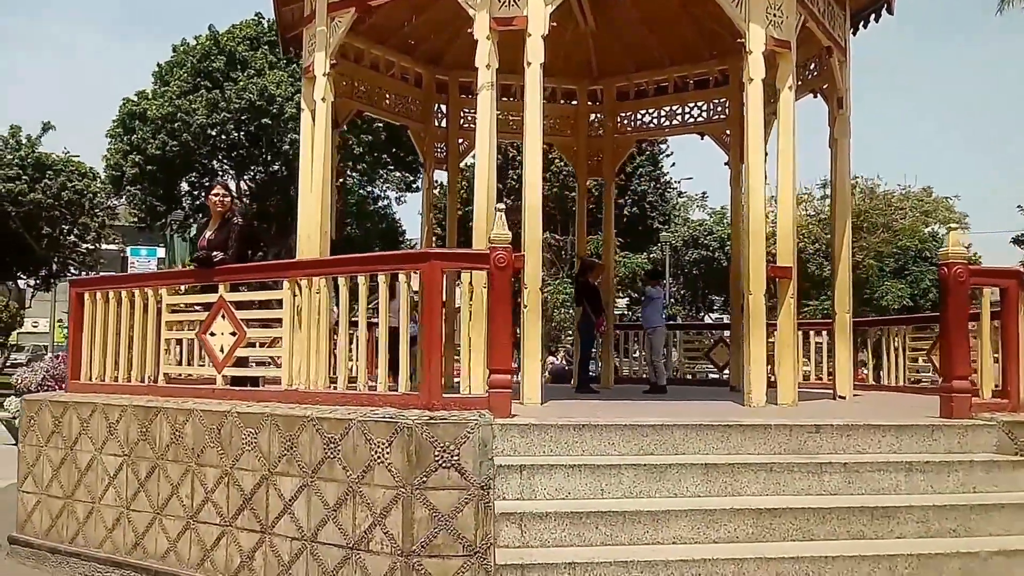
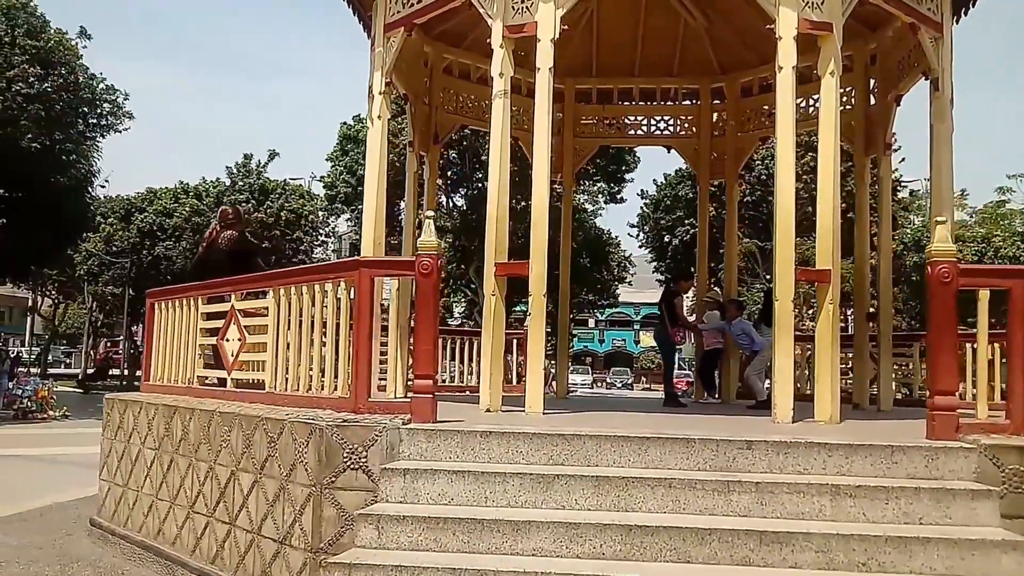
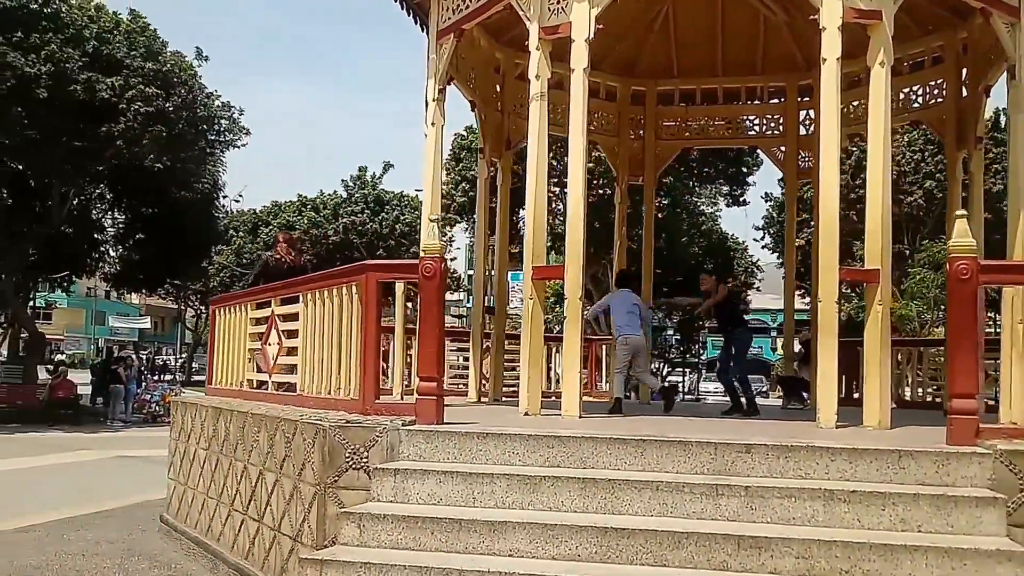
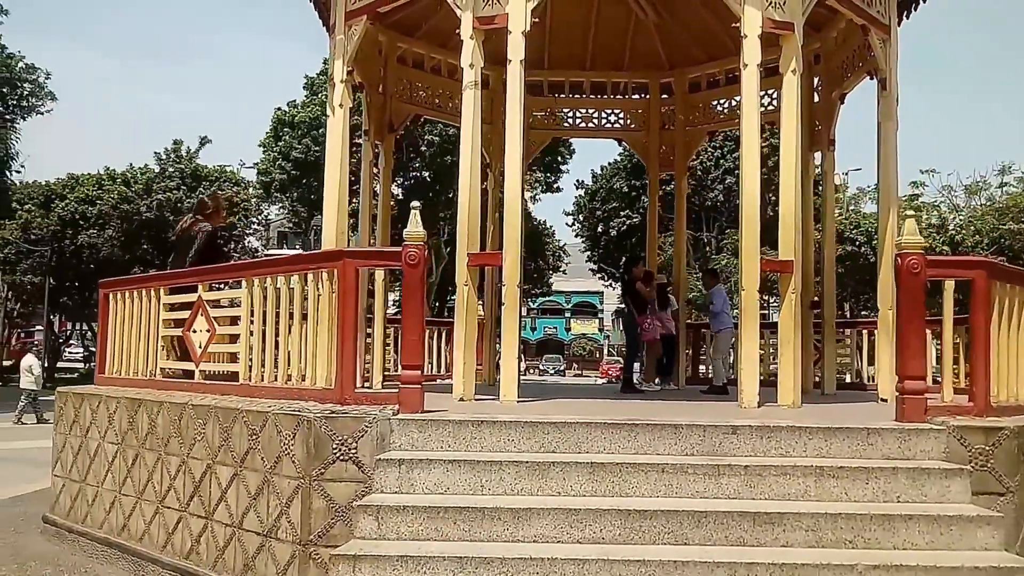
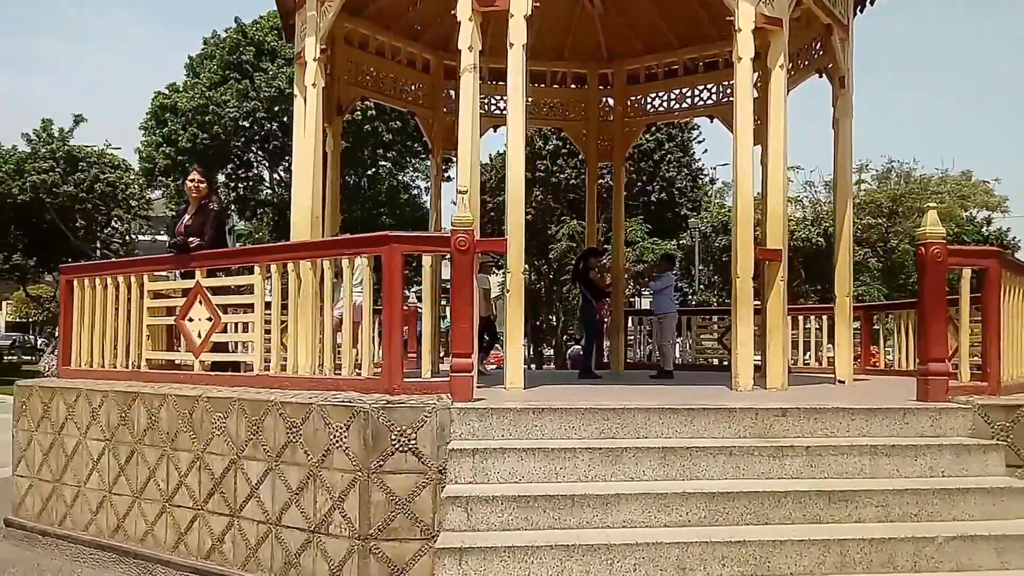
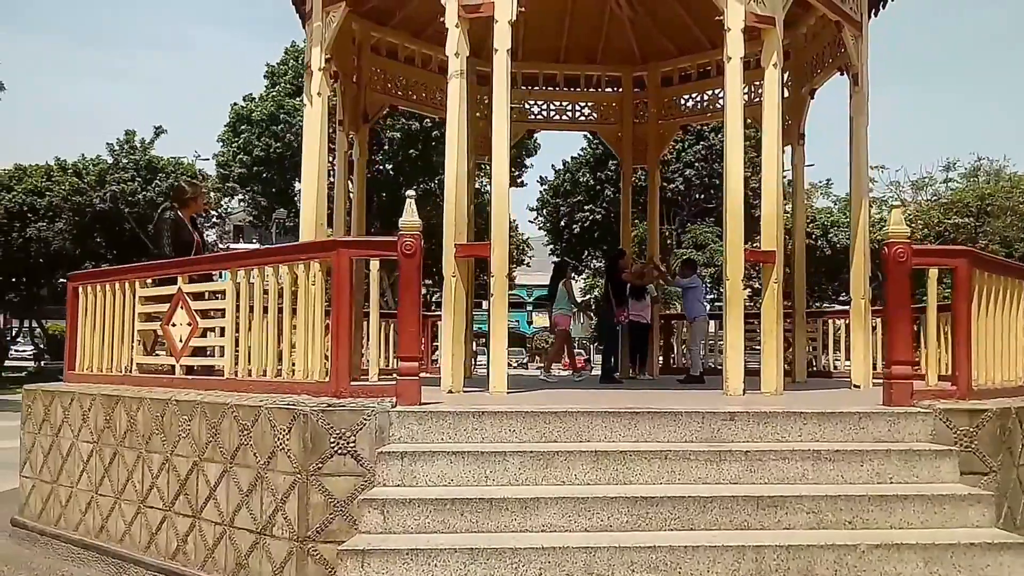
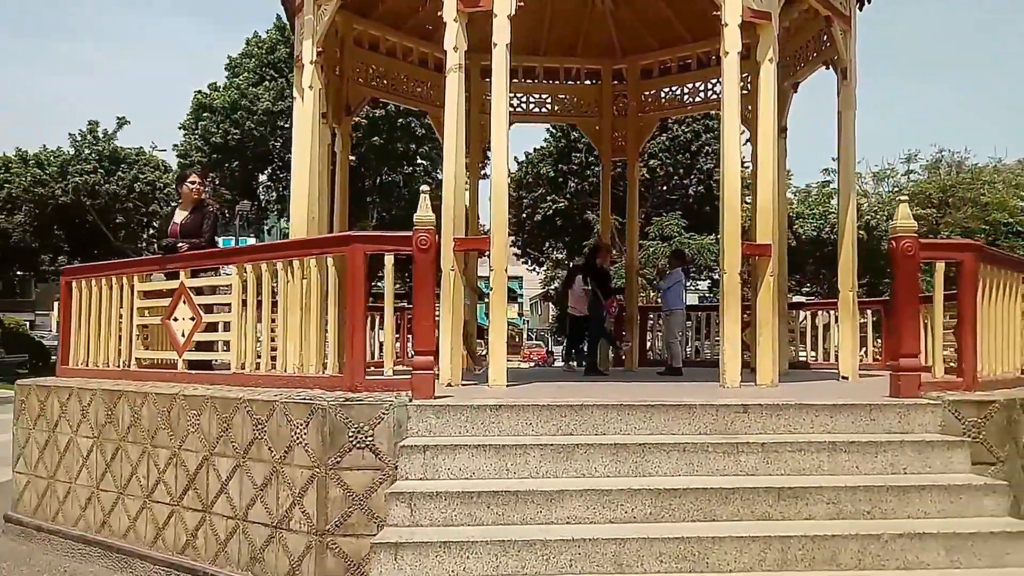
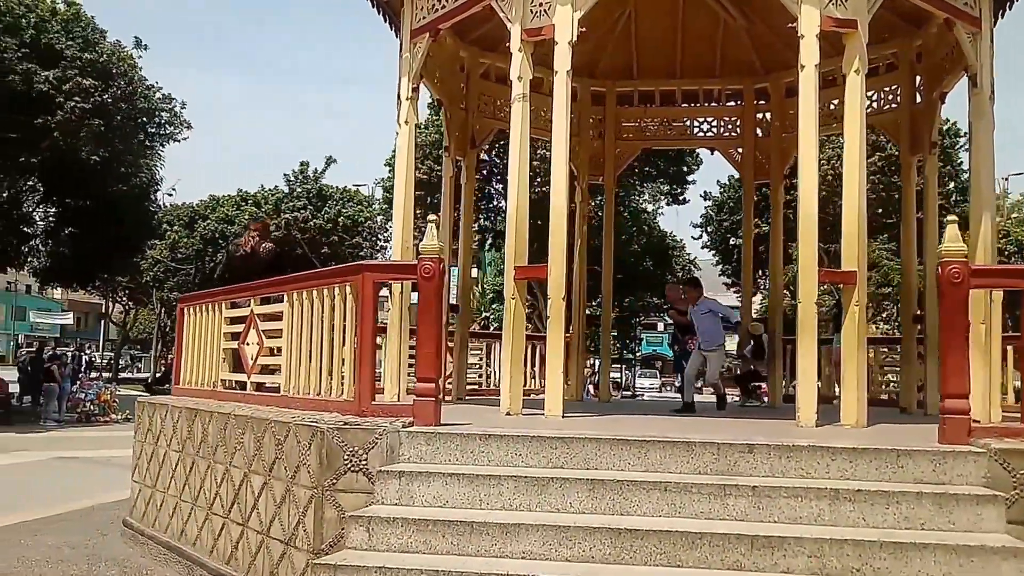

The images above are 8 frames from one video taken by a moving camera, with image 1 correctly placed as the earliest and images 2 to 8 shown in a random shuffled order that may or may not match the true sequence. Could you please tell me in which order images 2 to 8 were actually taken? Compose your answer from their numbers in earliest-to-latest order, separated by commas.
5, 7, 6, 4, 2, 8, 3
